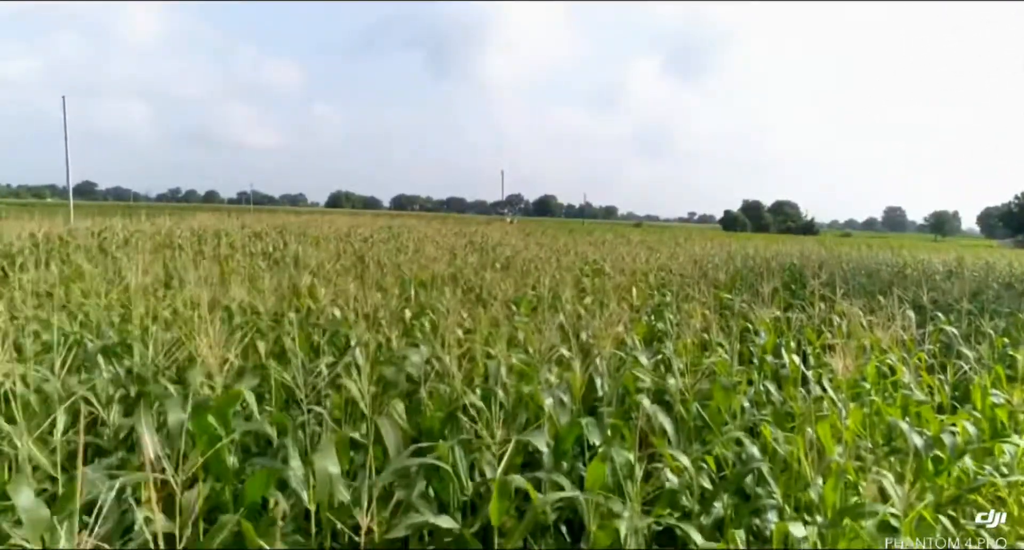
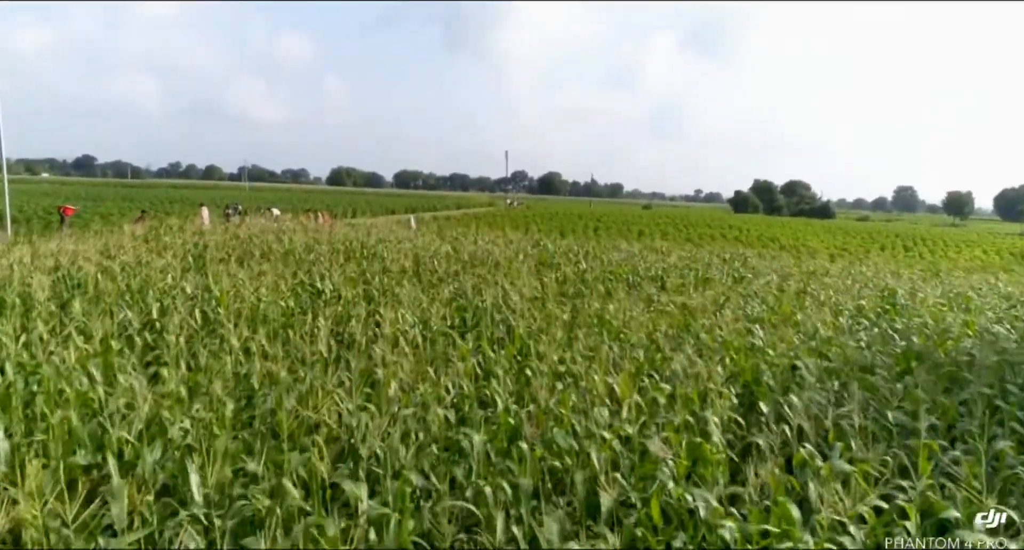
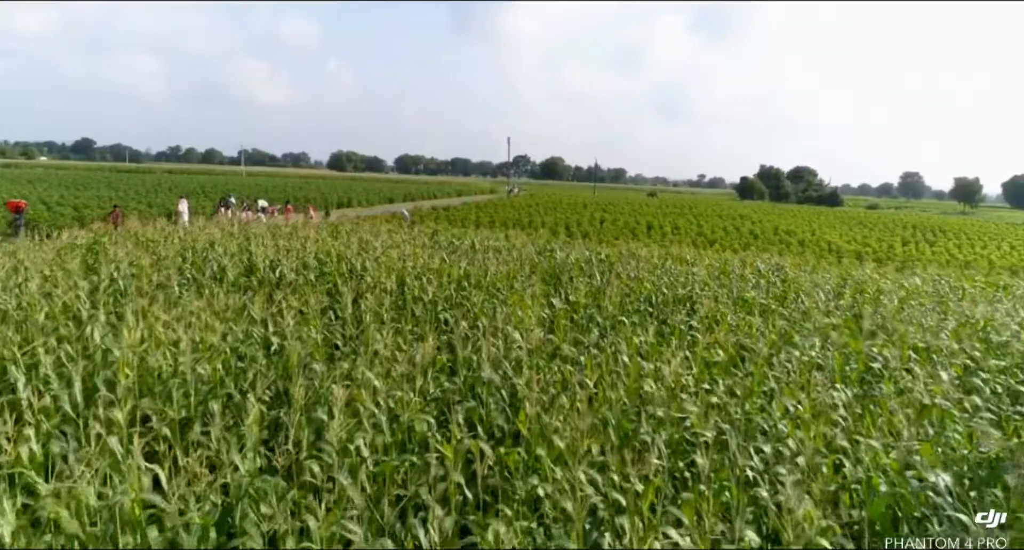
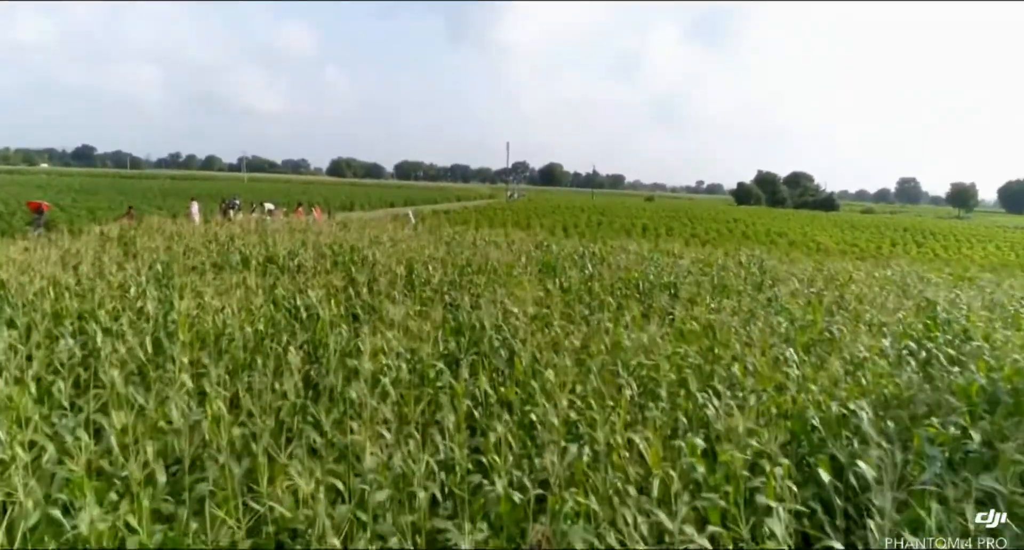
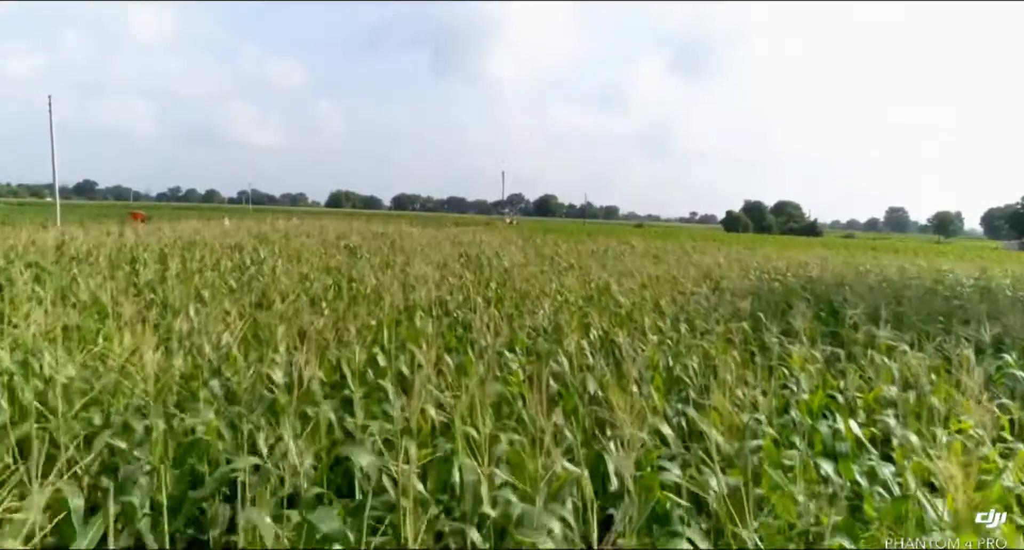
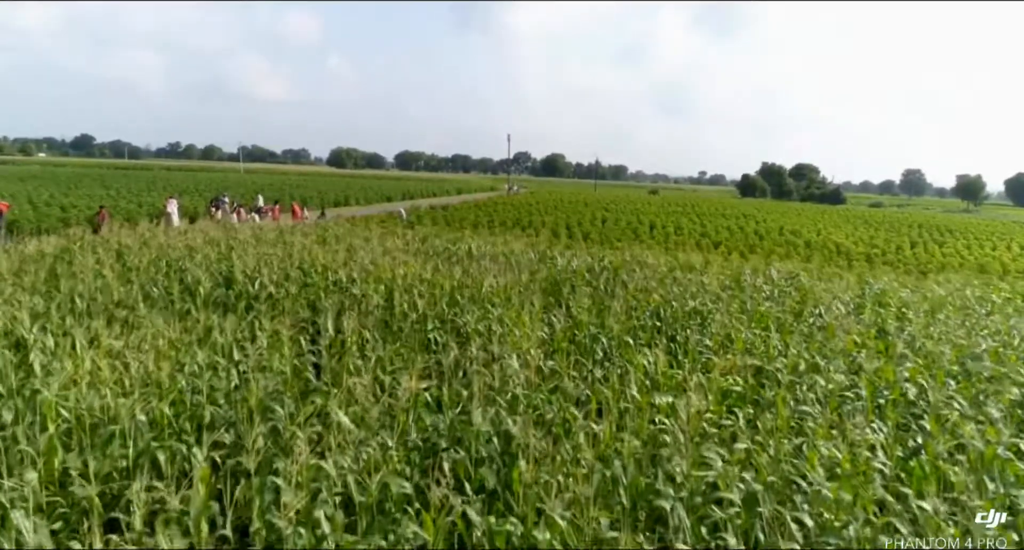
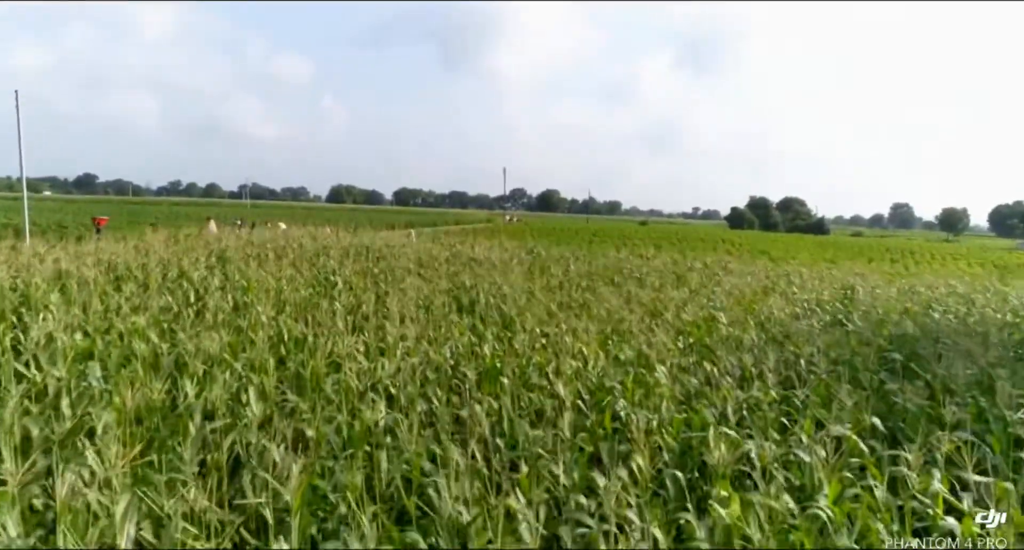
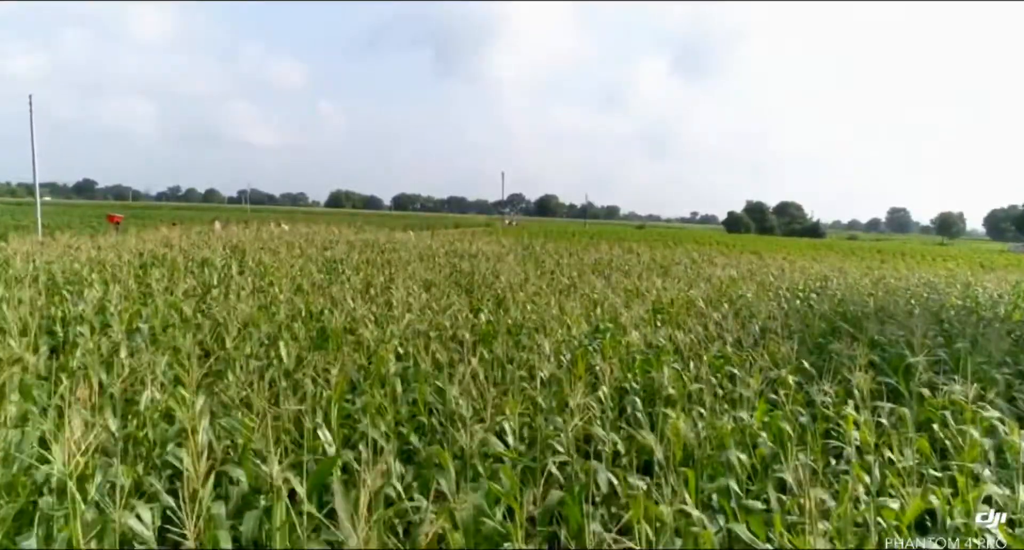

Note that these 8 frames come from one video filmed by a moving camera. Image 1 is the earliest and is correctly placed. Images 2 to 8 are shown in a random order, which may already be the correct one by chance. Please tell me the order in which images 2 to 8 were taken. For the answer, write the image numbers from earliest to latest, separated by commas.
5, 8, 7, 2, 4, 3, 6
